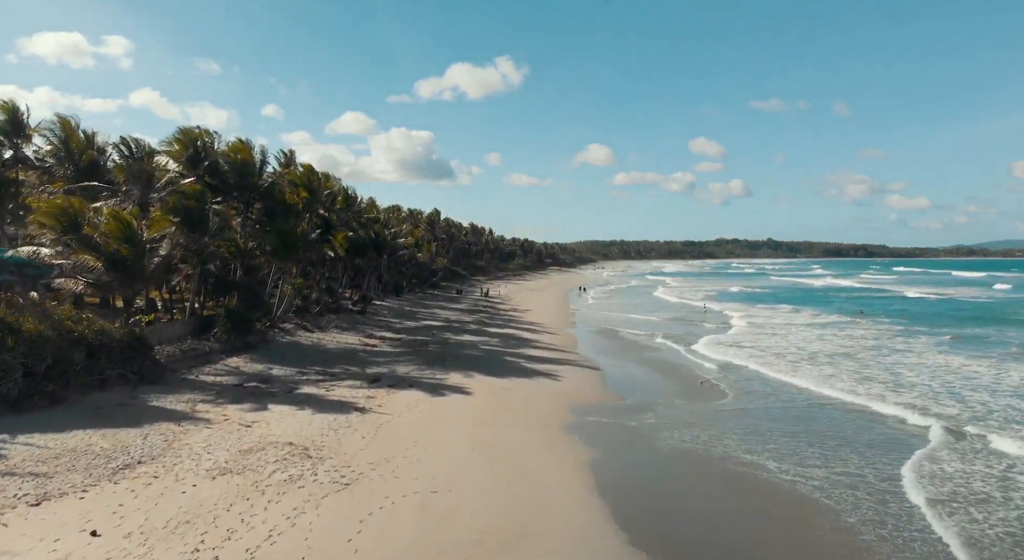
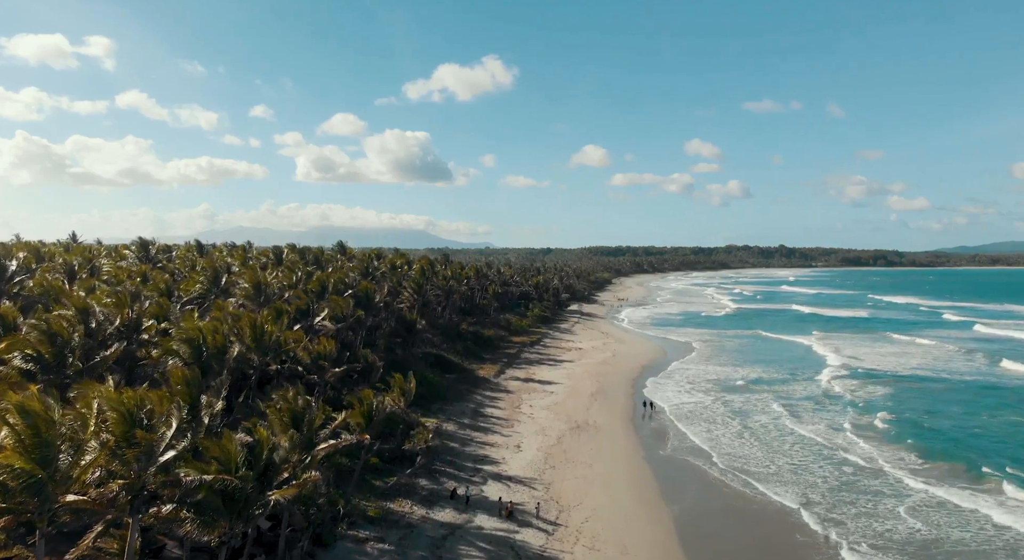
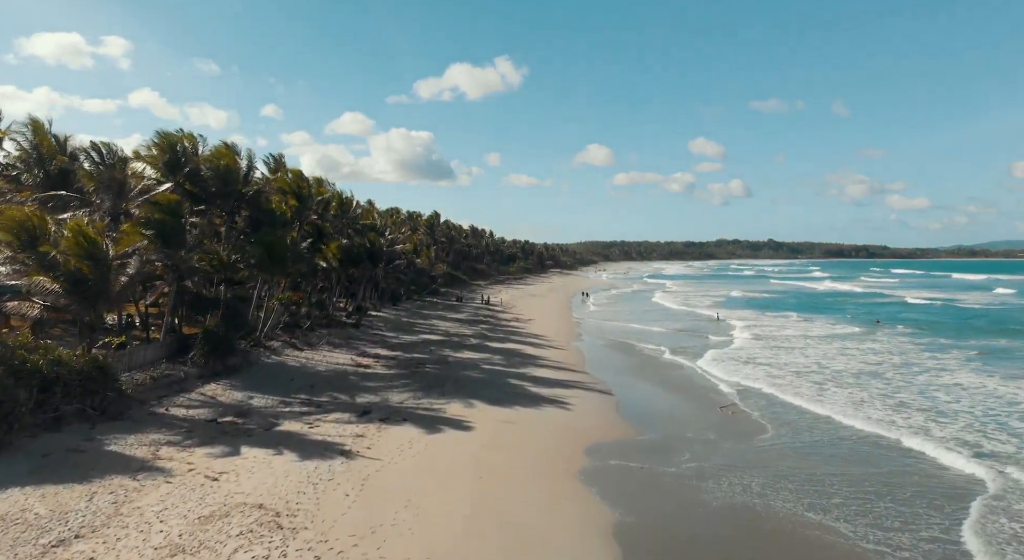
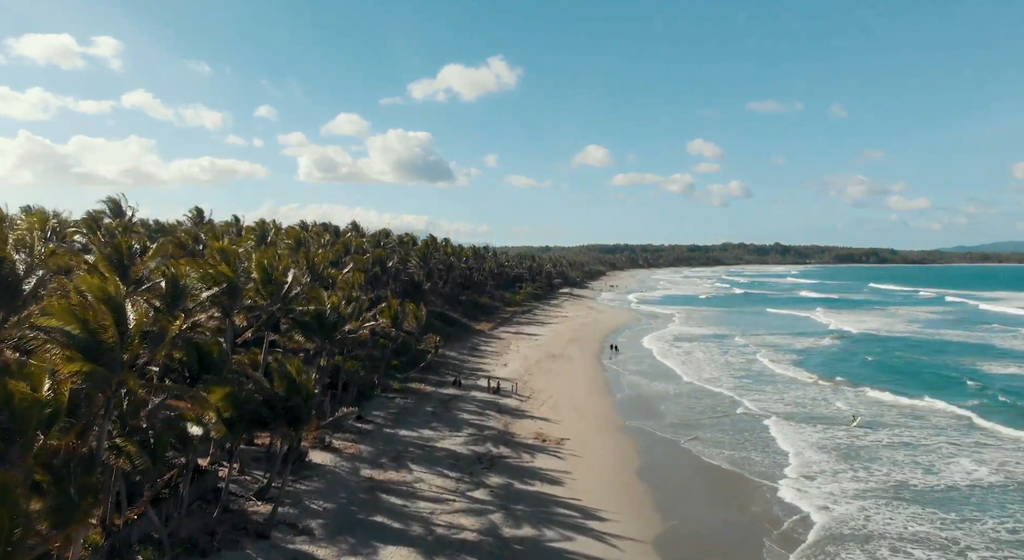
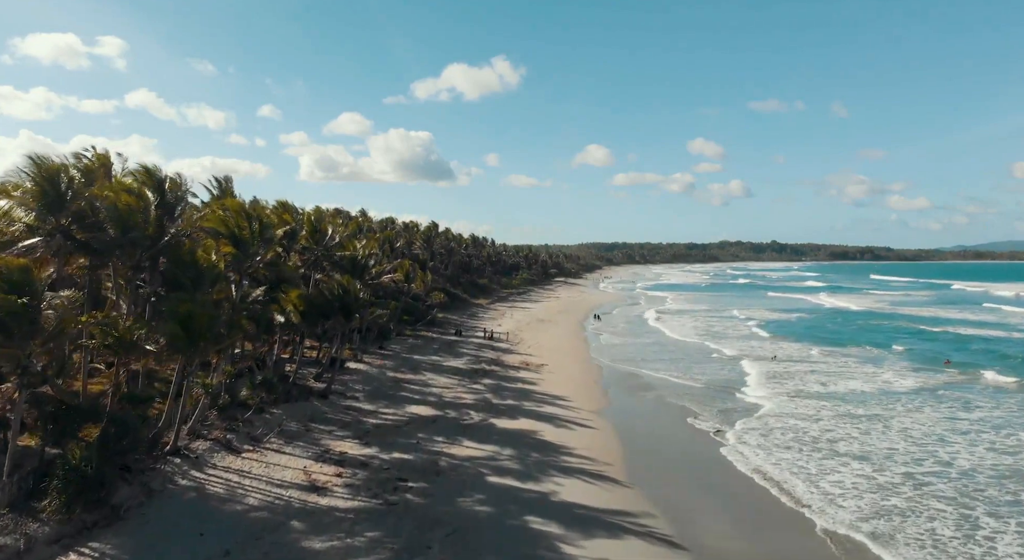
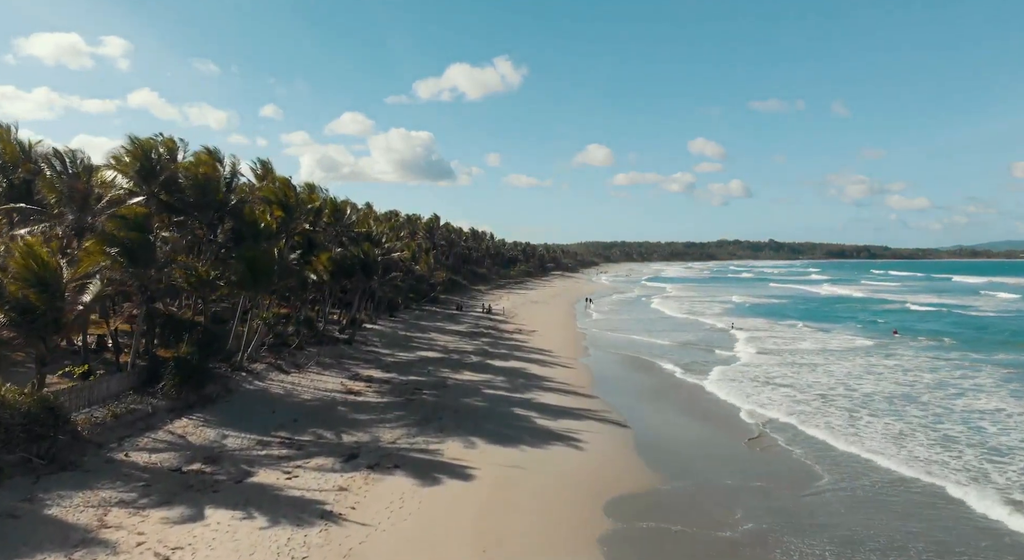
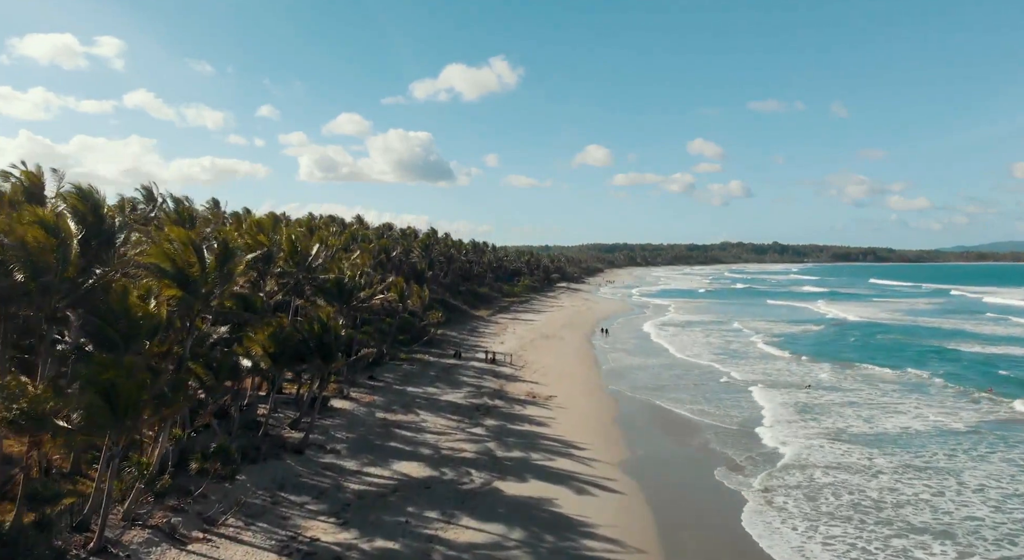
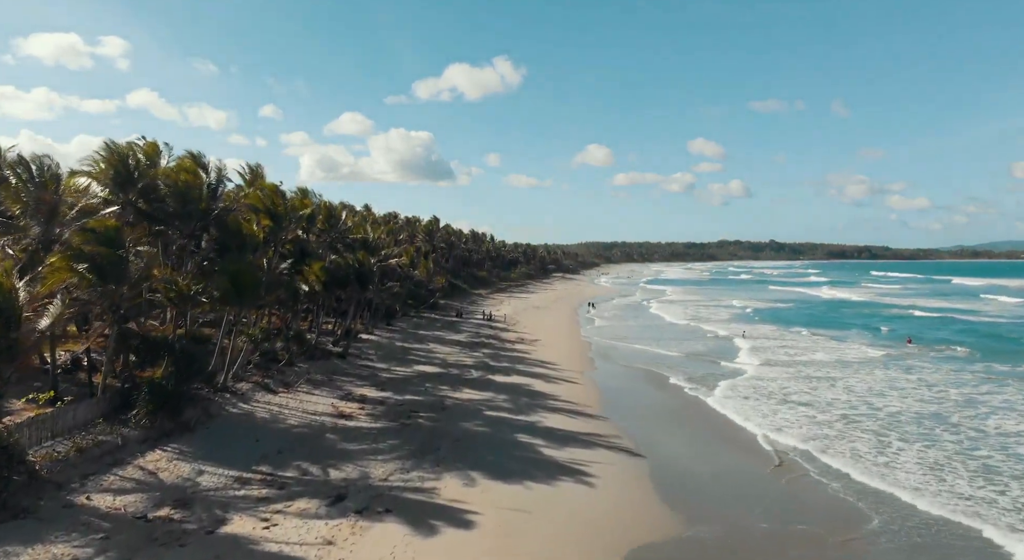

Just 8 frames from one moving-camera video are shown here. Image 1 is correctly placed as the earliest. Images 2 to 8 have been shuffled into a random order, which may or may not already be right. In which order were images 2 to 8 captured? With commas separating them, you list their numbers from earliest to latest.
3, 6, 8, 5, 7, 4, 2
